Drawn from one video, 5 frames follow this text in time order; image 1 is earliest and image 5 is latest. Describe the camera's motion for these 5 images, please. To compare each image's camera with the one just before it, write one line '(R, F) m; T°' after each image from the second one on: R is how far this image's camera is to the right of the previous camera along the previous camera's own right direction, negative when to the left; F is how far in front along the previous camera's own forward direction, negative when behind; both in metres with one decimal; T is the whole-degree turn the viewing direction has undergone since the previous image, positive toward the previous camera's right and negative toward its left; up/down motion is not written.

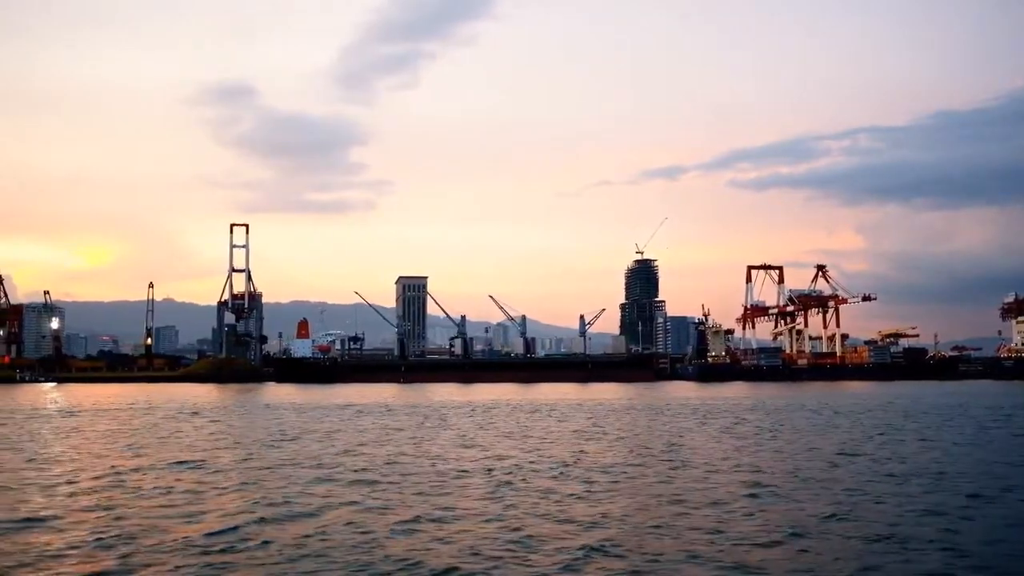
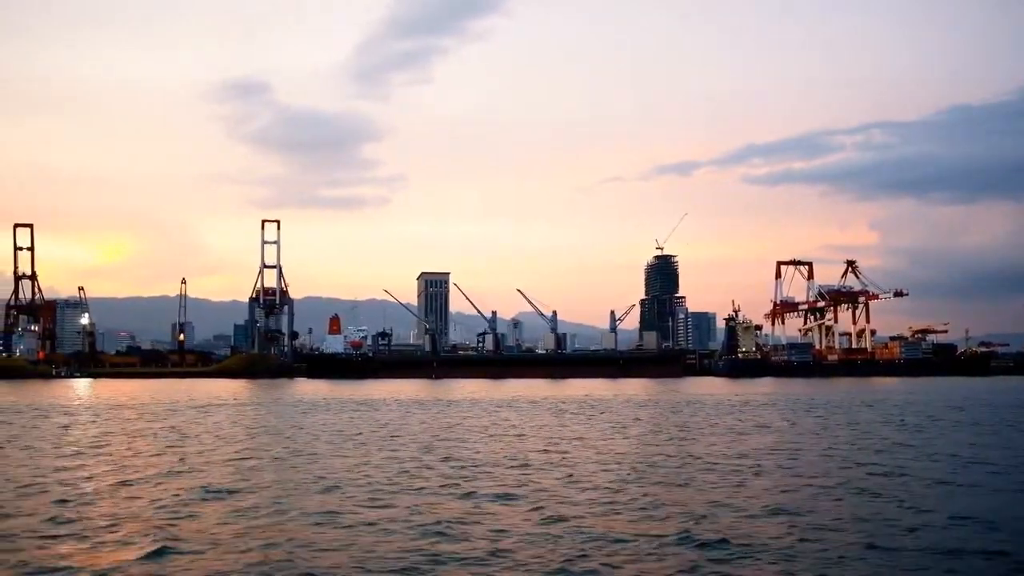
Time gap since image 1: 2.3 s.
(-1.3, 0.0) m; -1°
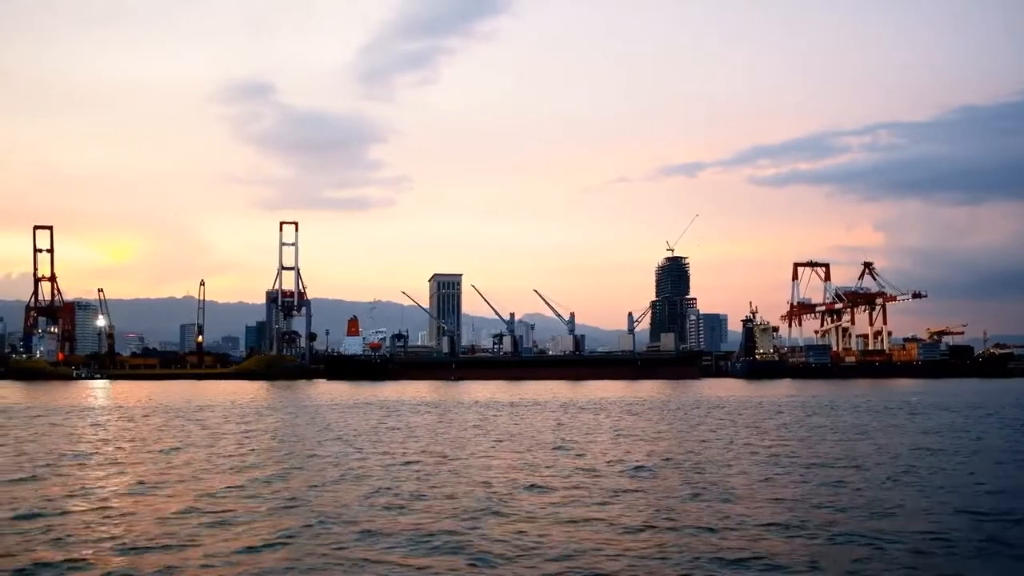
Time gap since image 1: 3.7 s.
(-0.9, 0.0) m; 0°
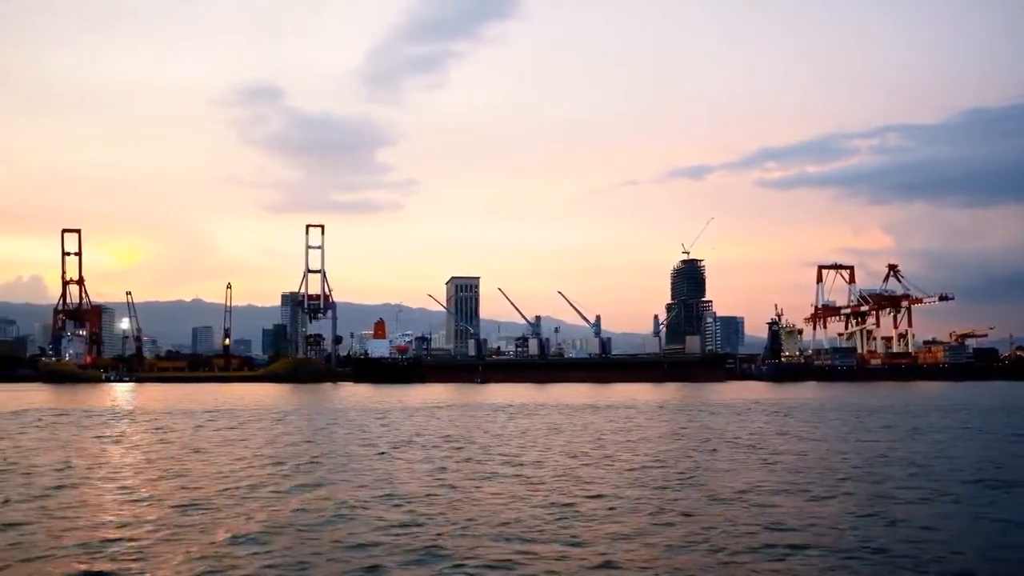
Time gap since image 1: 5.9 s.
(-1.3, 0.0) m; 0°
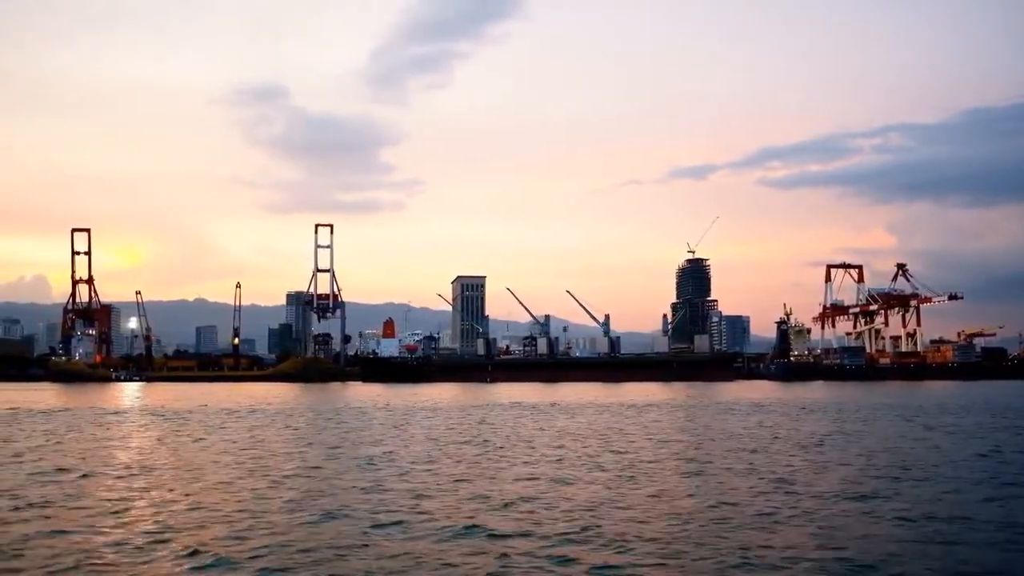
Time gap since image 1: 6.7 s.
(-0.5, 0.0) m; 0°
